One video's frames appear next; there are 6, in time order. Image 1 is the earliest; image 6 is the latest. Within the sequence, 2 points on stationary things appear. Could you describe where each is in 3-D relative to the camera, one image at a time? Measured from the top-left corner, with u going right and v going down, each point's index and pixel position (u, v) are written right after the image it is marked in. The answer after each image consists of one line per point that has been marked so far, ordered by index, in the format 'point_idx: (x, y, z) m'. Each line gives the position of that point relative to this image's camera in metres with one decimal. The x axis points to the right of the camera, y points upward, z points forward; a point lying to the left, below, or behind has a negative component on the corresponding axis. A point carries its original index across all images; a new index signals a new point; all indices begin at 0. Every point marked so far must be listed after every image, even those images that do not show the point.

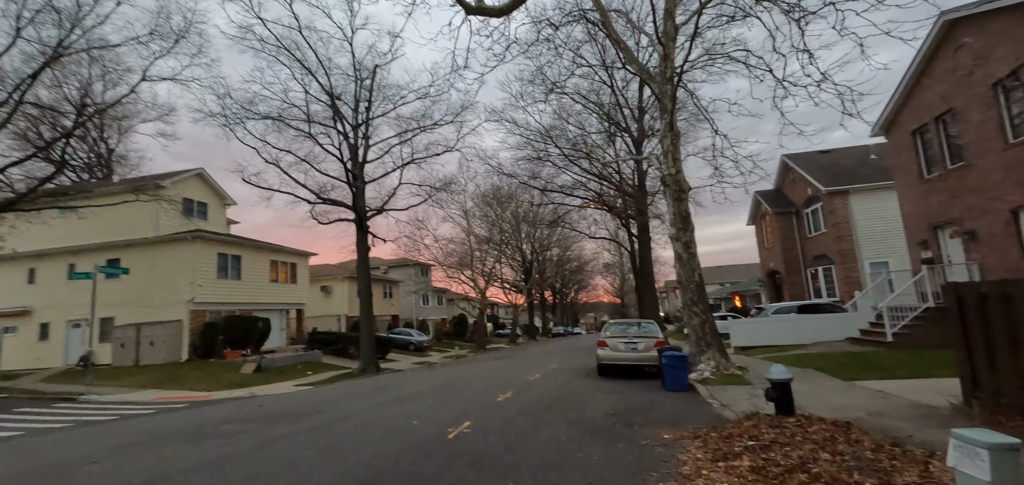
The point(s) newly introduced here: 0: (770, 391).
0: (+2.7, -1.6, +5.3) m
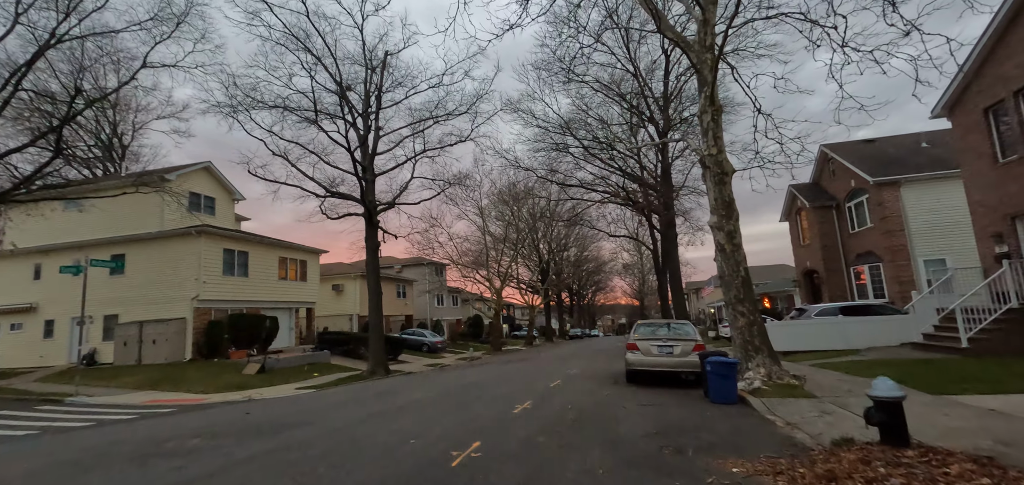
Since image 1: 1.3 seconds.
0: (+2.8, -1.4, +4.0) m
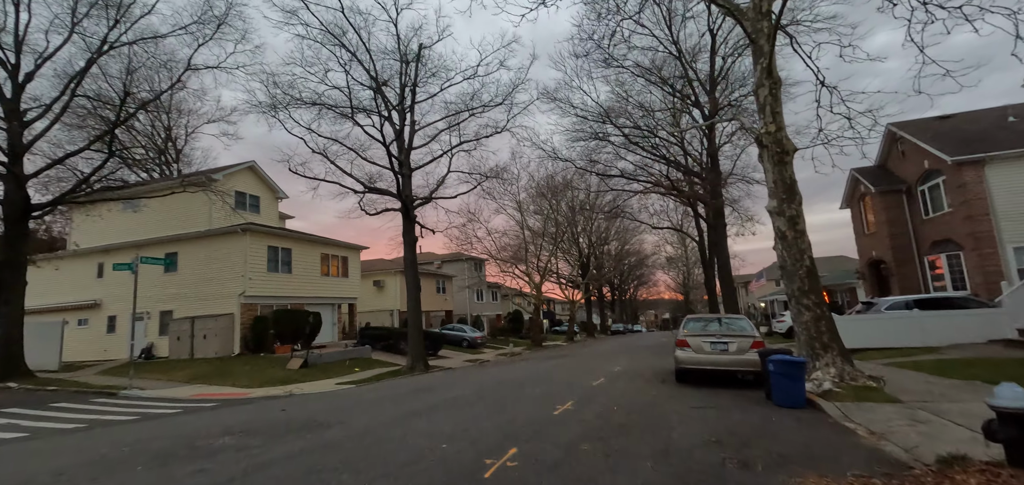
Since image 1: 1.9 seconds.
0: (+3.1, -1.2, +3.2) m
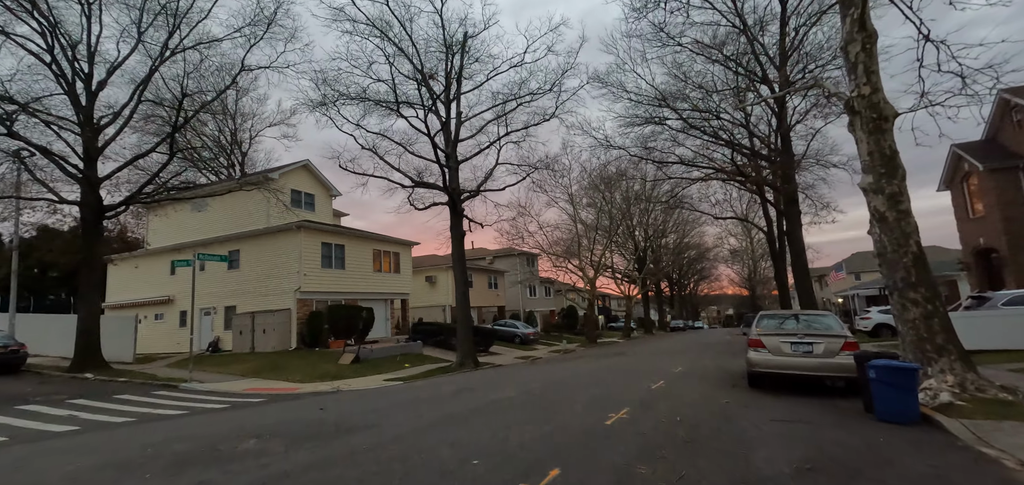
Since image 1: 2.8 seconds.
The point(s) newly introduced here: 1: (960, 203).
0: (+3.2, -1.0, +2.1) m
1: (+15.5, +1.4, +17.6) m
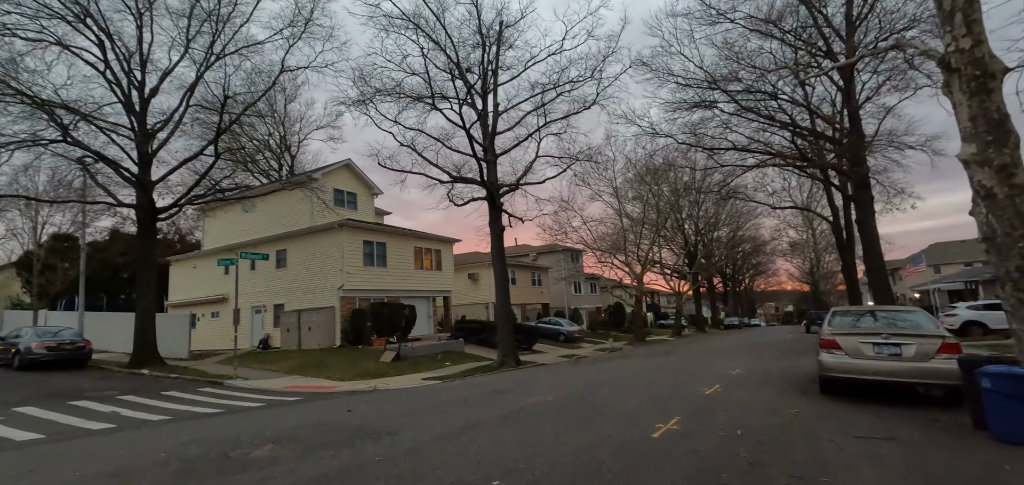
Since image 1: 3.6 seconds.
0: (+3.2, -0.9, +1.2) m
1: (+16.8, +1.8, +15.4) m
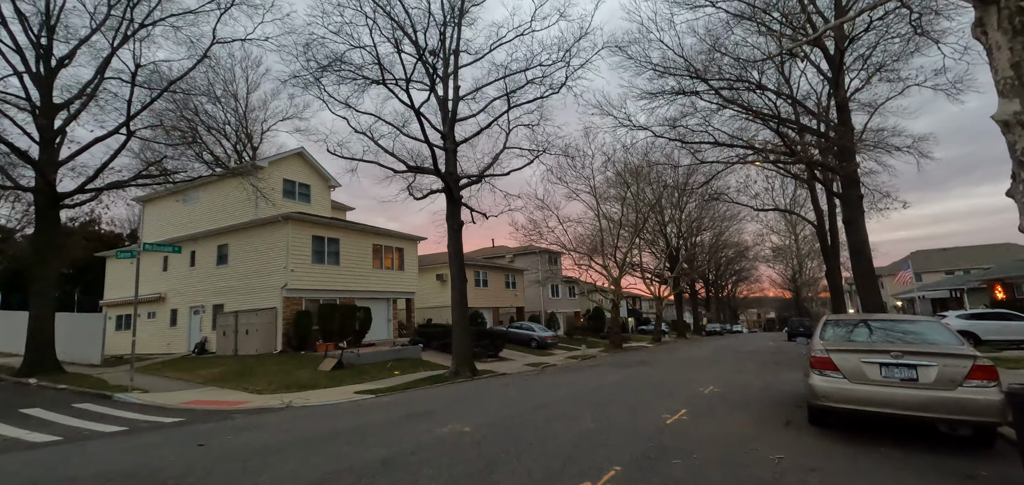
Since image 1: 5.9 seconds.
0: (+2.2, -0.7, -0.6) m
1: (+15.5, +1.7, +14.0) m
